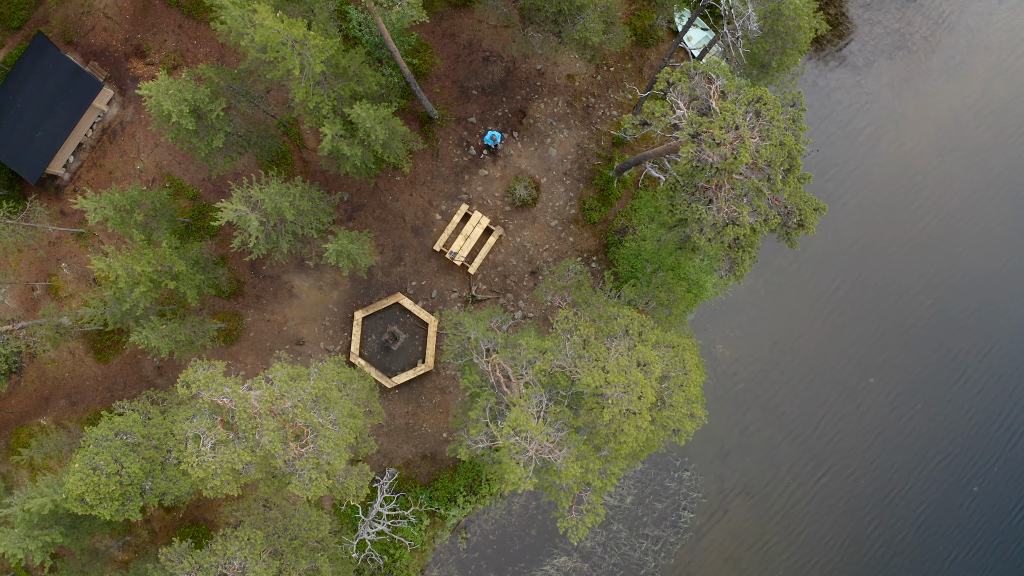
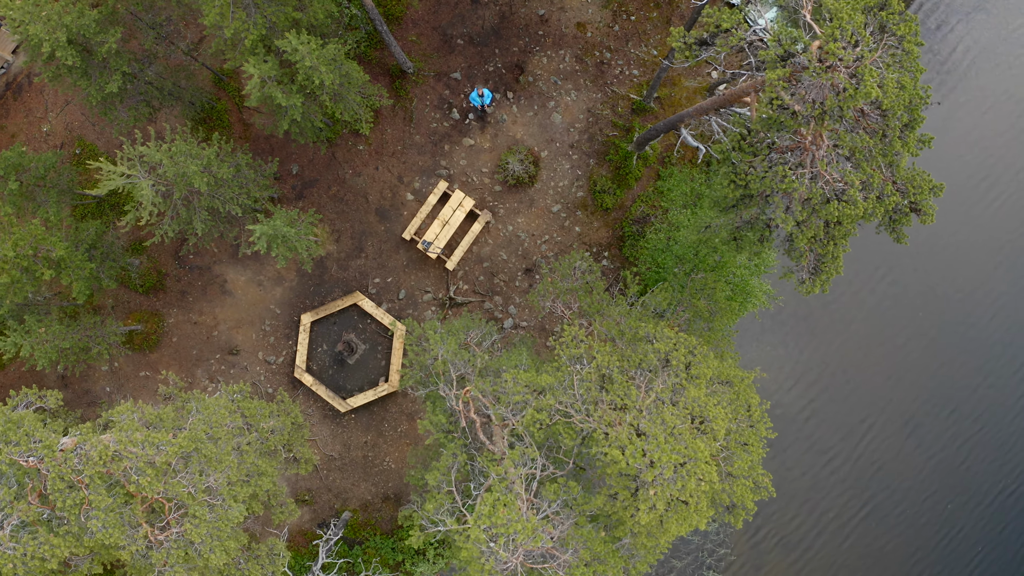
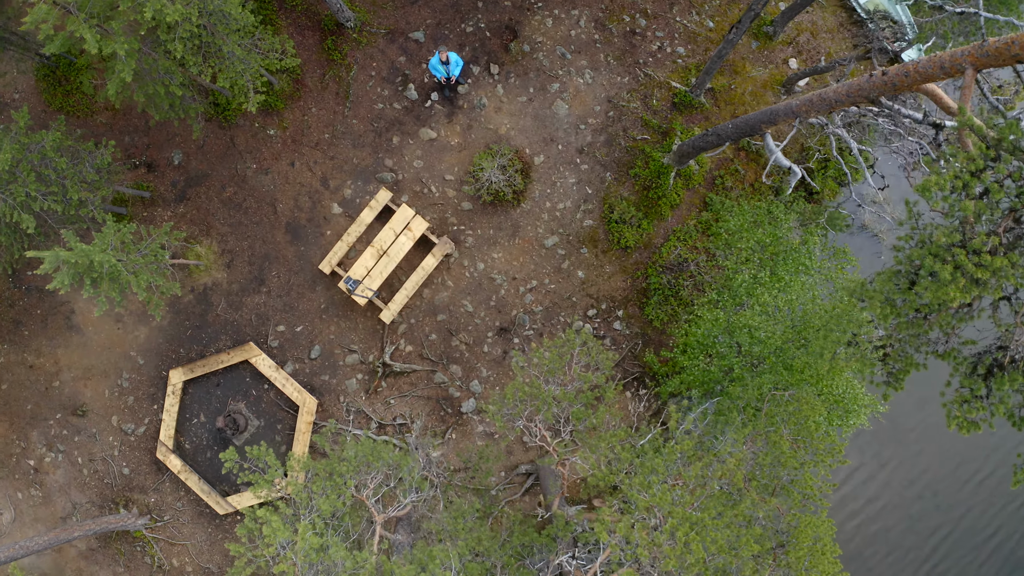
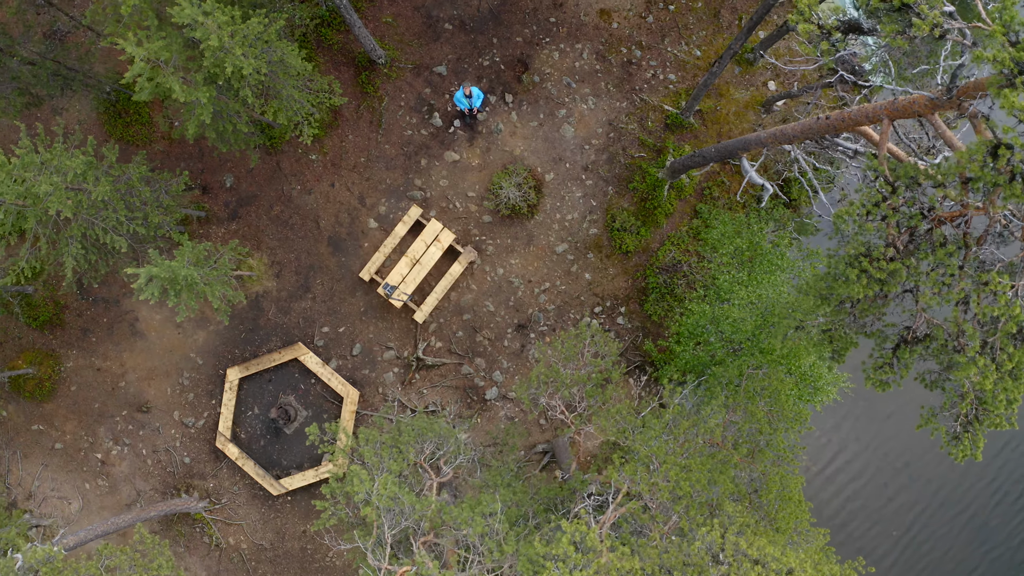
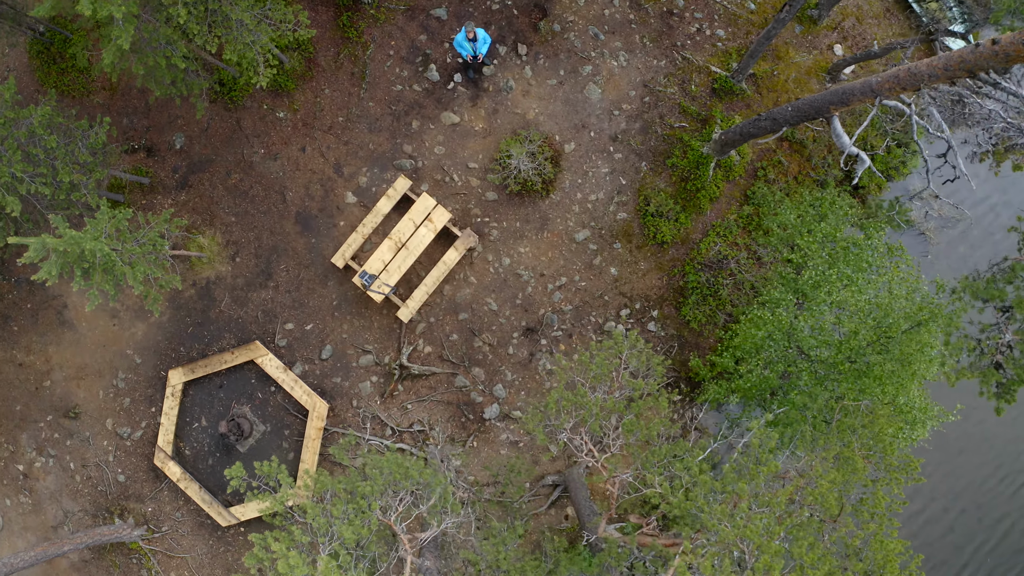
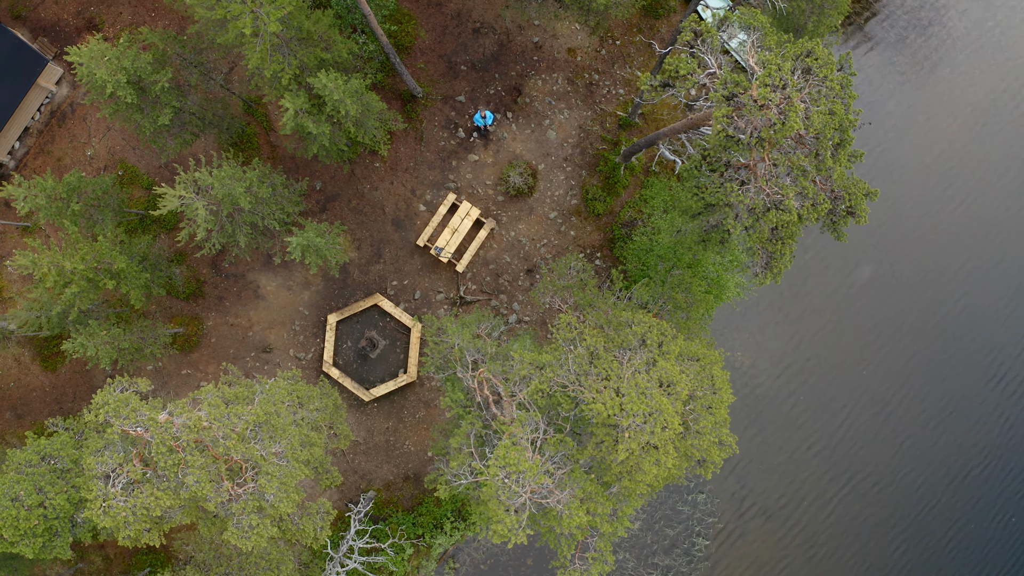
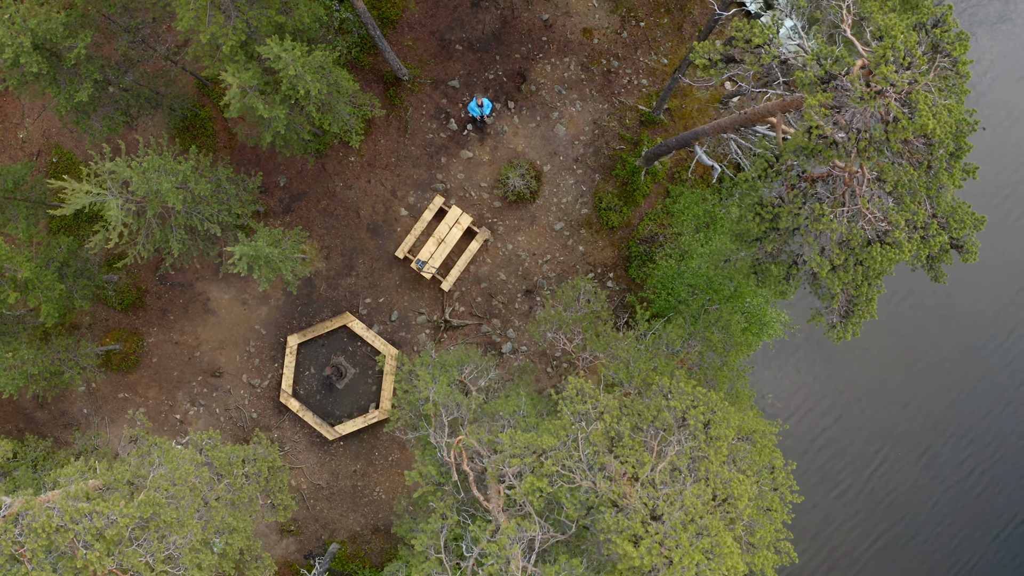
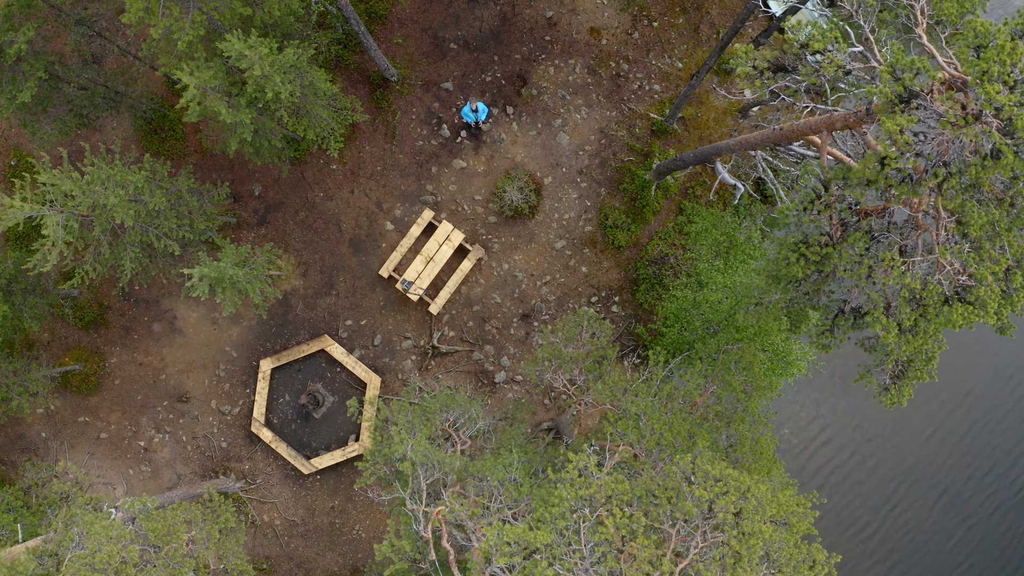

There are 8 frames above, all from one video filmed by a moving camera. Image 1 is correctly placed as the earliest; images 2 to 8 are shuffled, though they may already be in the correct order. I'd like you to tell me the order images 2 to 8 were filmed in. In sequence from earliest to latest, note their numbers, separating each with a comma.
6, 2, 7, 8, 4, 3, 5
